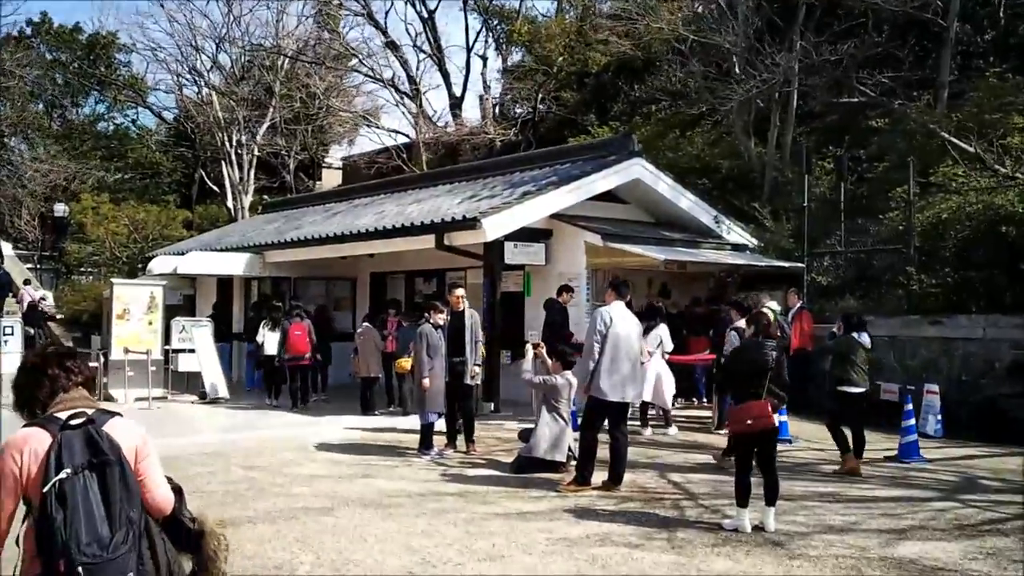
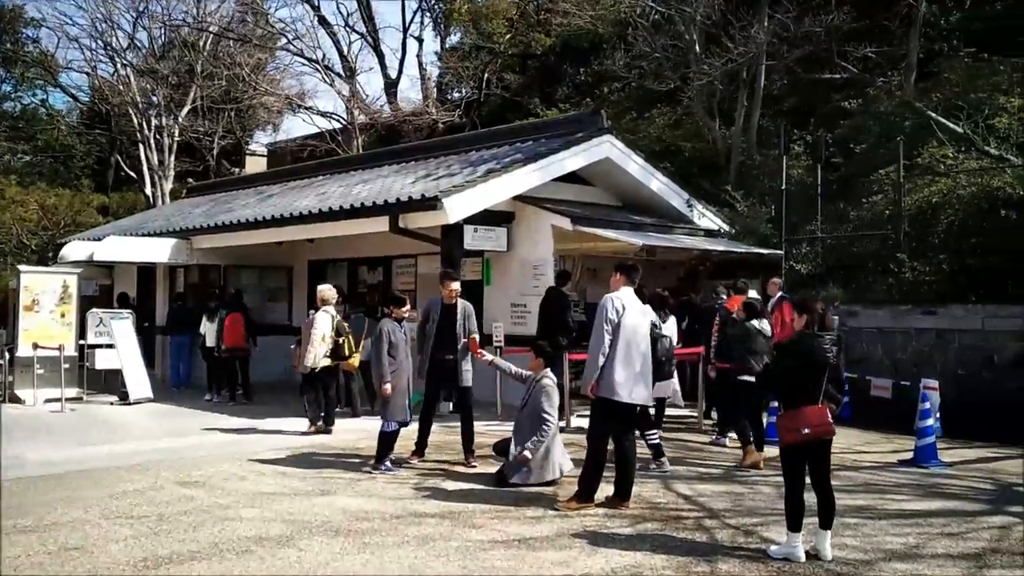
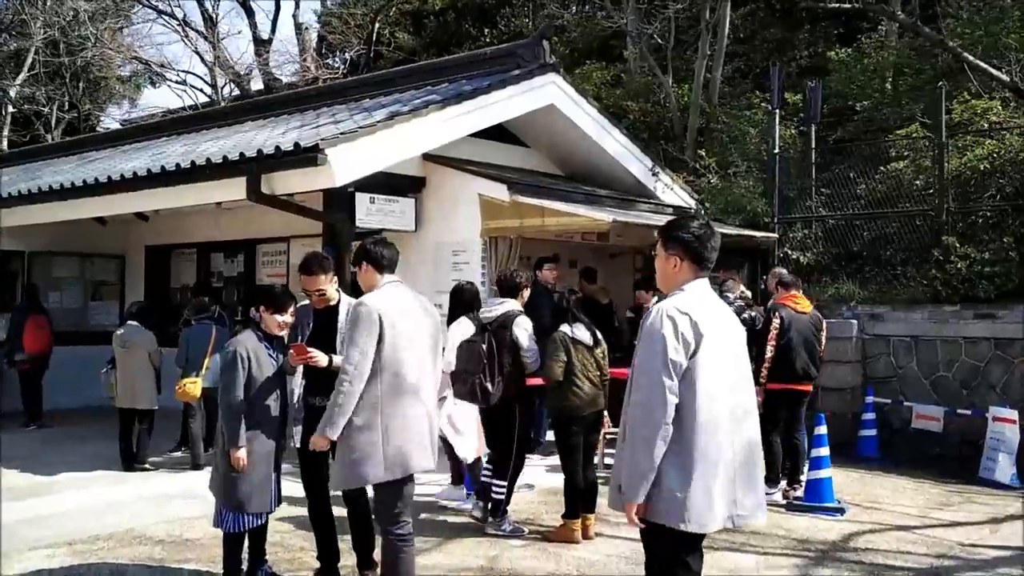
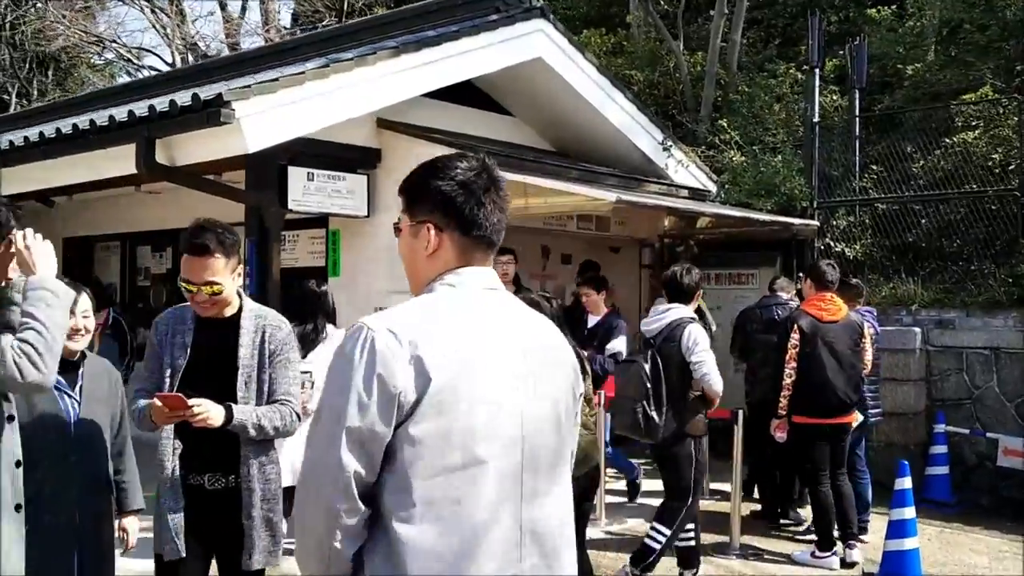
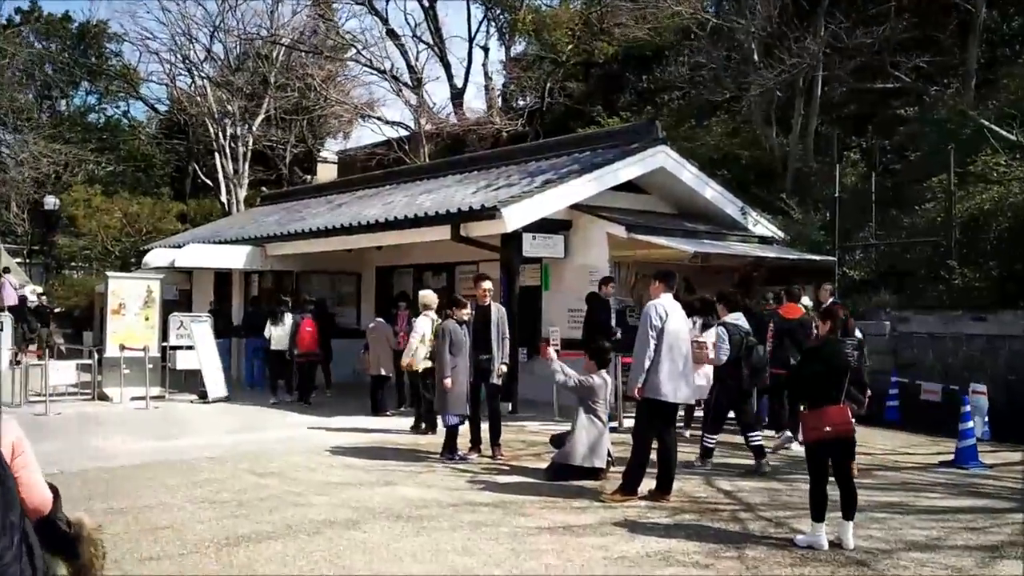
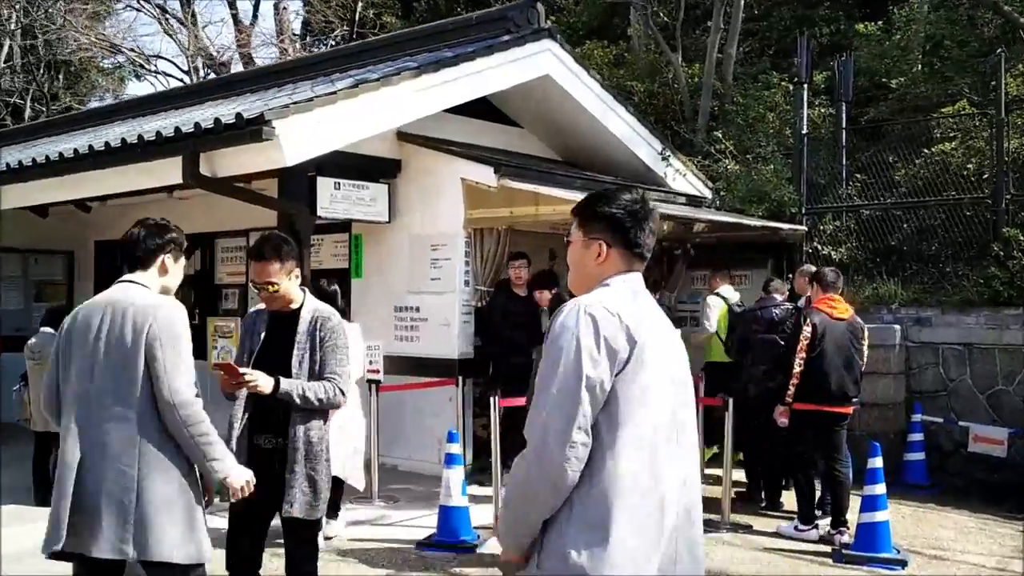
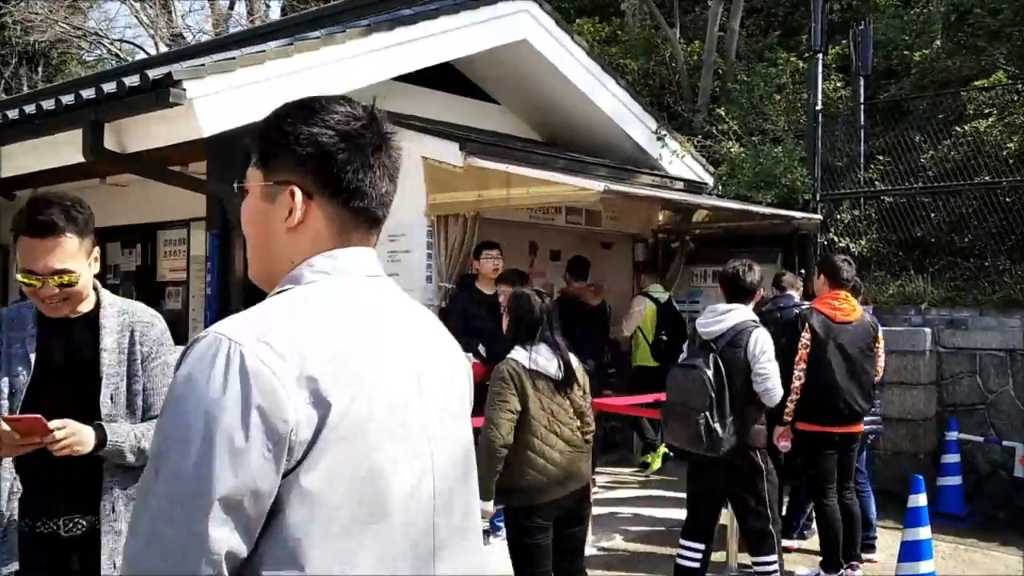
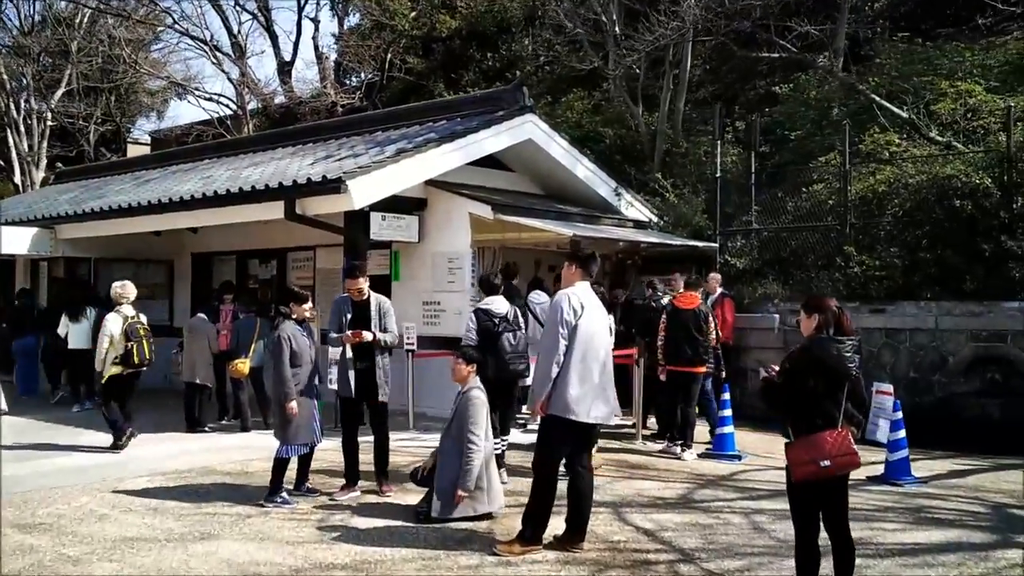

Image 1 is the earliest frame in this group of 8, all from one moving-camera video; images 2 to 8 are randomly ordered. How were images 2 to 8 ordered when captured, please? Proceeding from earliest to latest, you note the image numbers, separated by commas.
5, 2, 8, 3, 6, 4, 7
